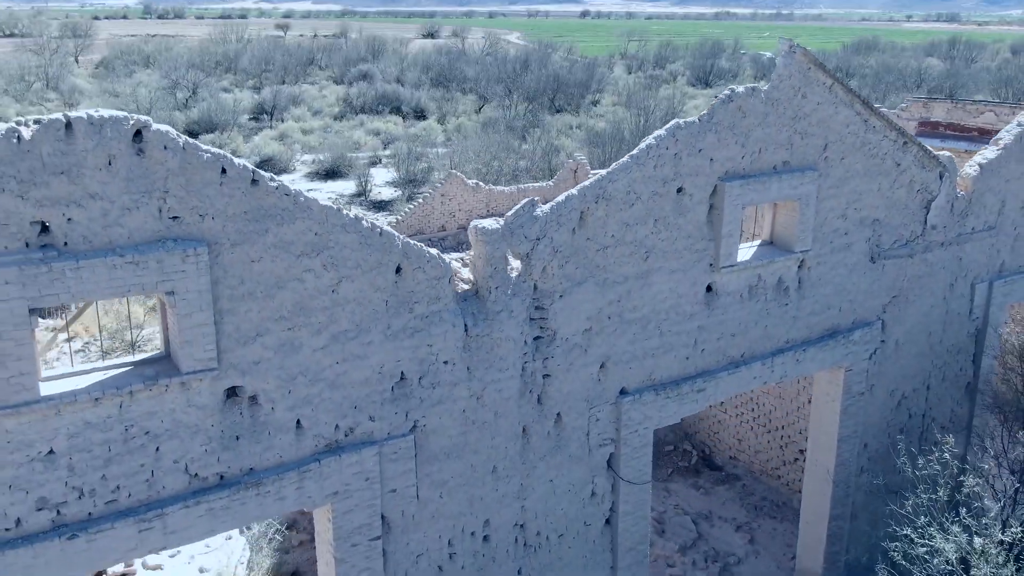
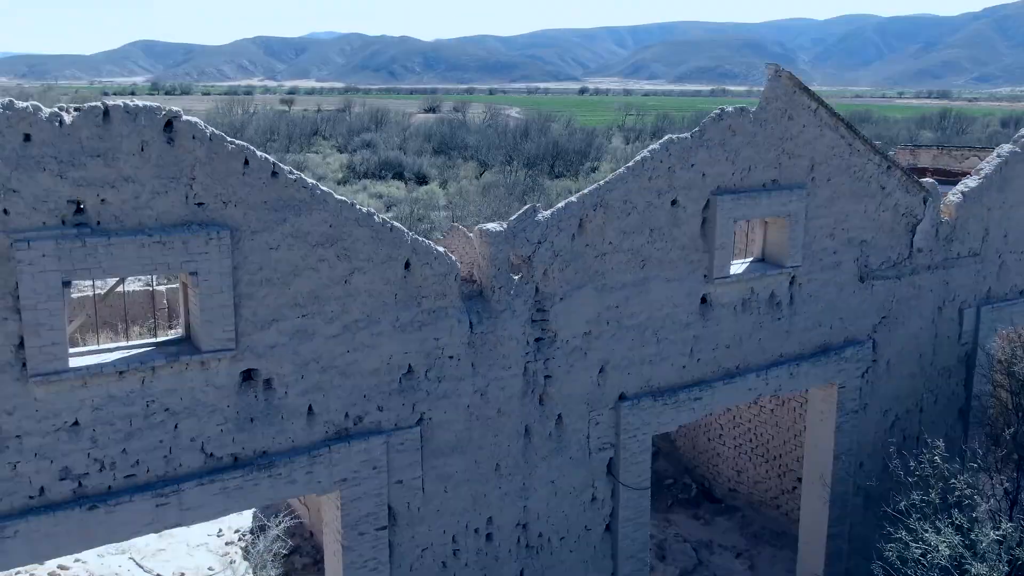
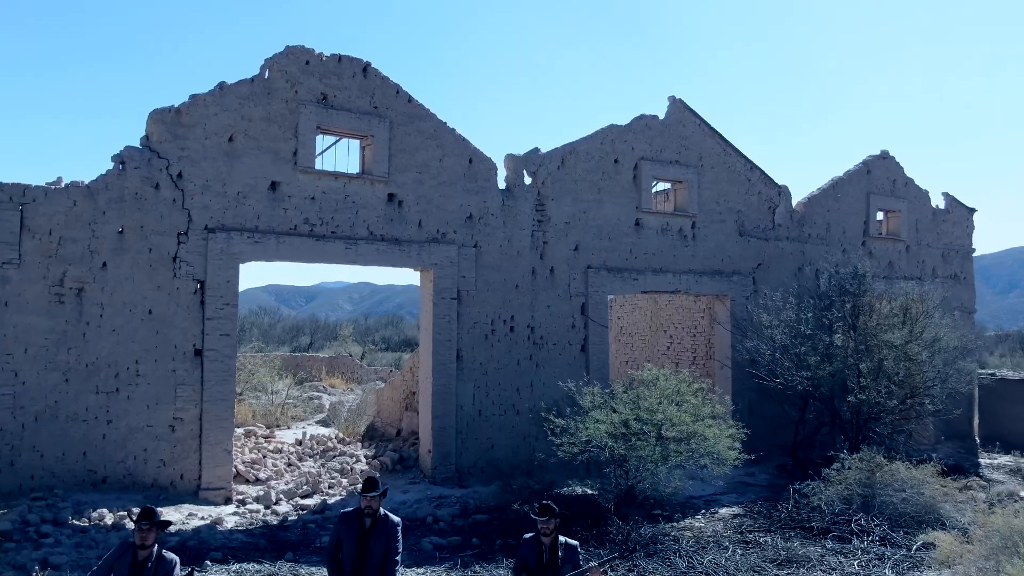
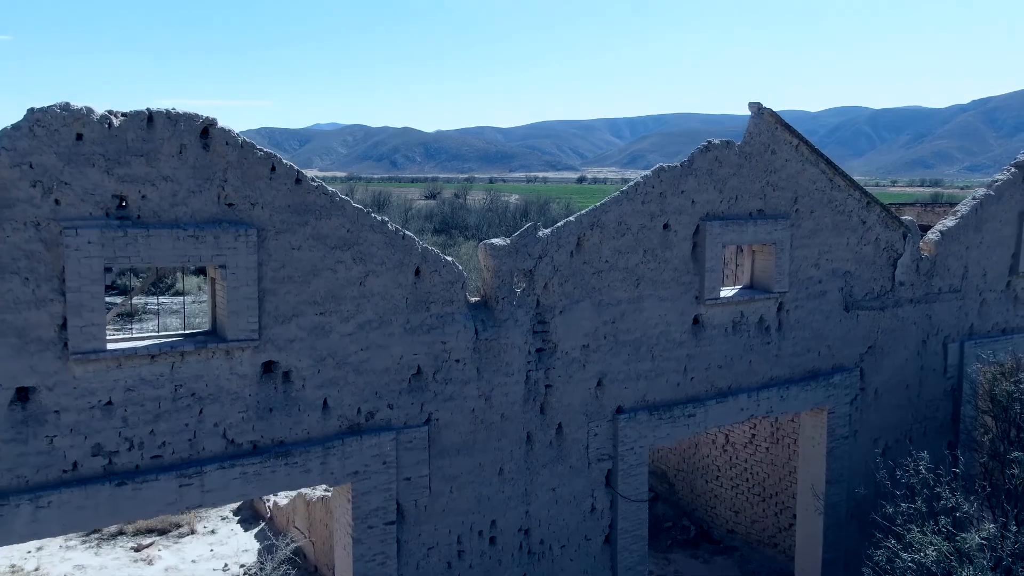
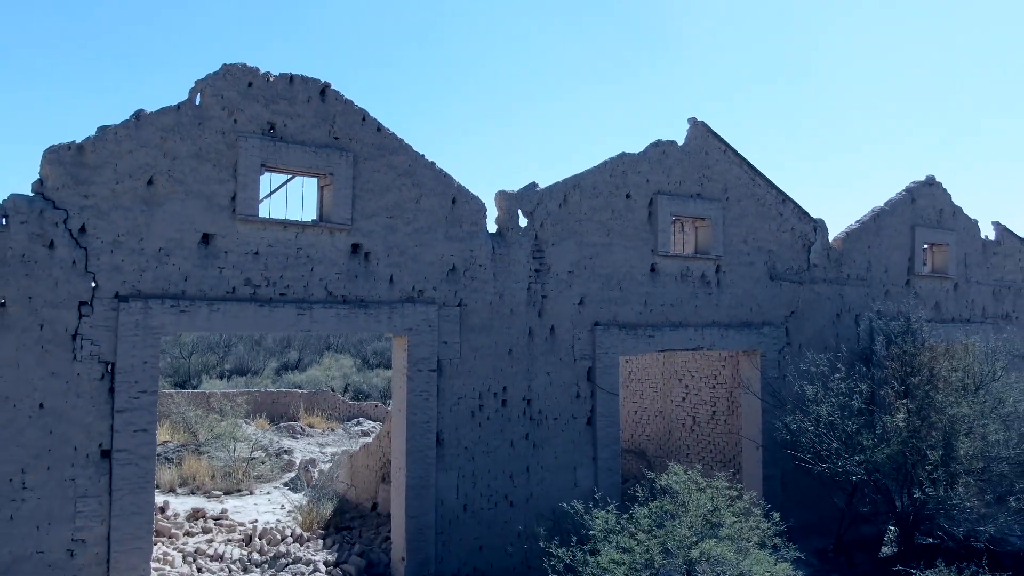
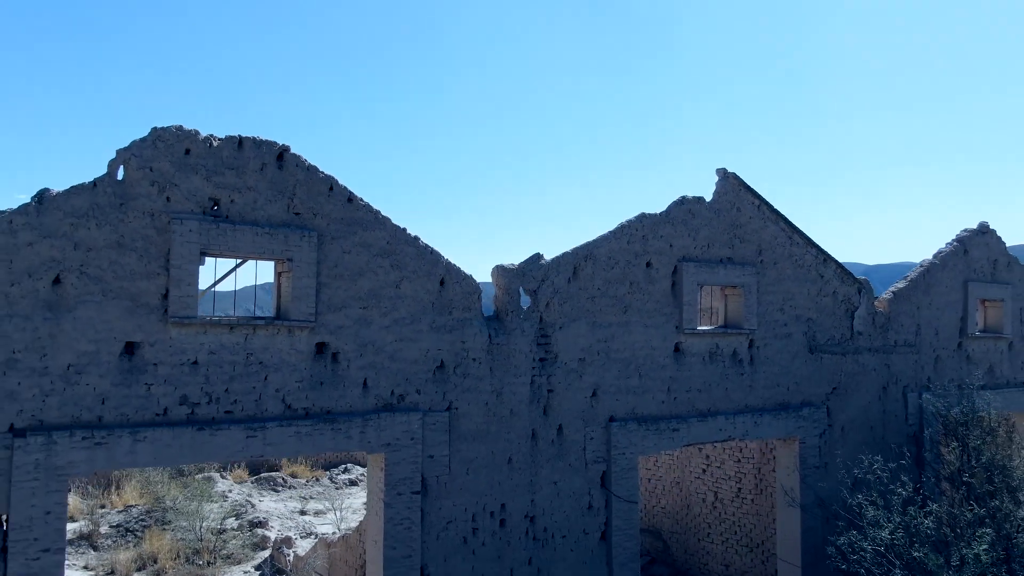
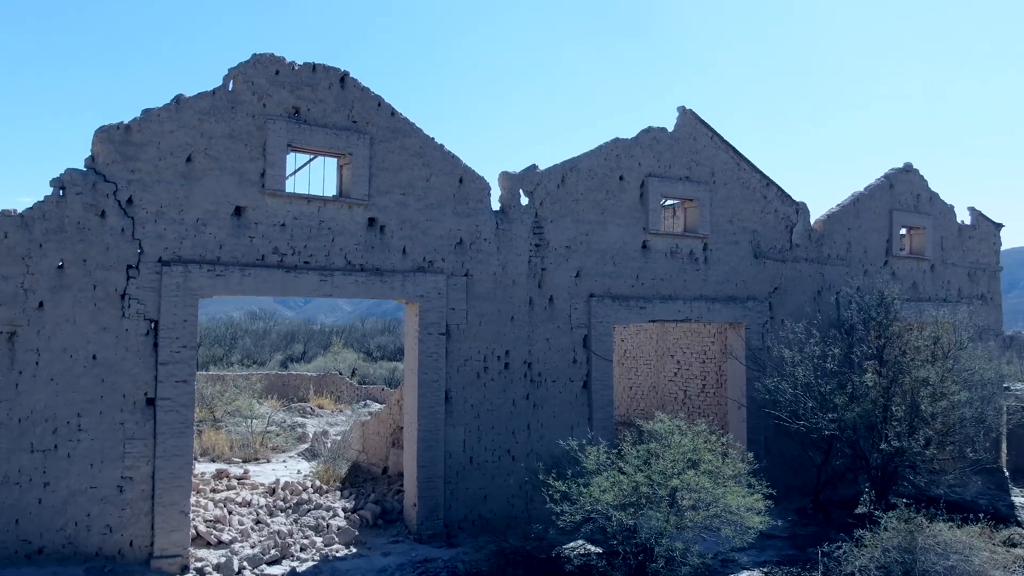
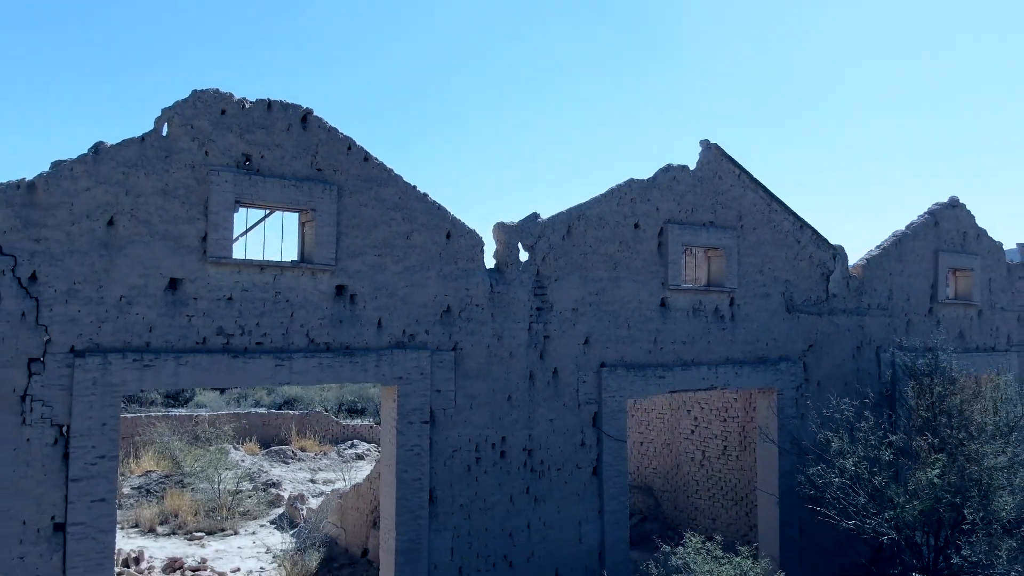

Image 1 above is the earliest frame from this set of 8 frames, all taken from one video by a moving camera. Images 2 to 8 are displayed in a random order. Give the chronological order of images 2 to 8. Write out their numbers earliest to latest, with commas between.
2, 4, 6, 8, 5, 7, 3
